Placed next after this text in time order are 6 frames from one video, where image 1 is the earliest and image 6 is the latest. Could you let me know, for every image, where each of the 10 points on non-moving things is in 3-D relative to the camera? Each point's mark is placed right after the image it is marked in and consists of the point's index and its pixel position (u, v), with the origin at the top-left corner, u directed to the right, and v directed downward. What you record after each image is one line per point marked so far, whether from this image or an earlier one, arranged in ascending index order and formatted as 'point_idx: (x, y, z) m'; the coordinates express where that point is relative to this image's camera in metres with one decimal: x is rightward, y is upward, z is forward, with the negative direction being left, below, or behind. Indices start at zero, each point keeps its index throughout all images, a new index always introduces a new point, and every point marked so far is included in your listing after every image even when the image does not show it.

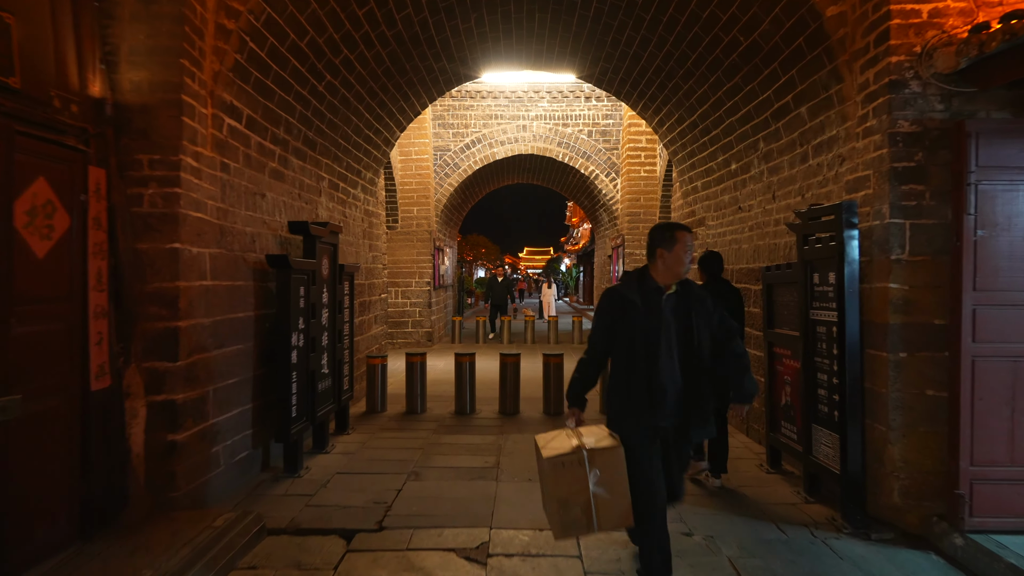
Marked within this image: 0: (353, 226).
0: (-1.6, +0.6, +5.9) m
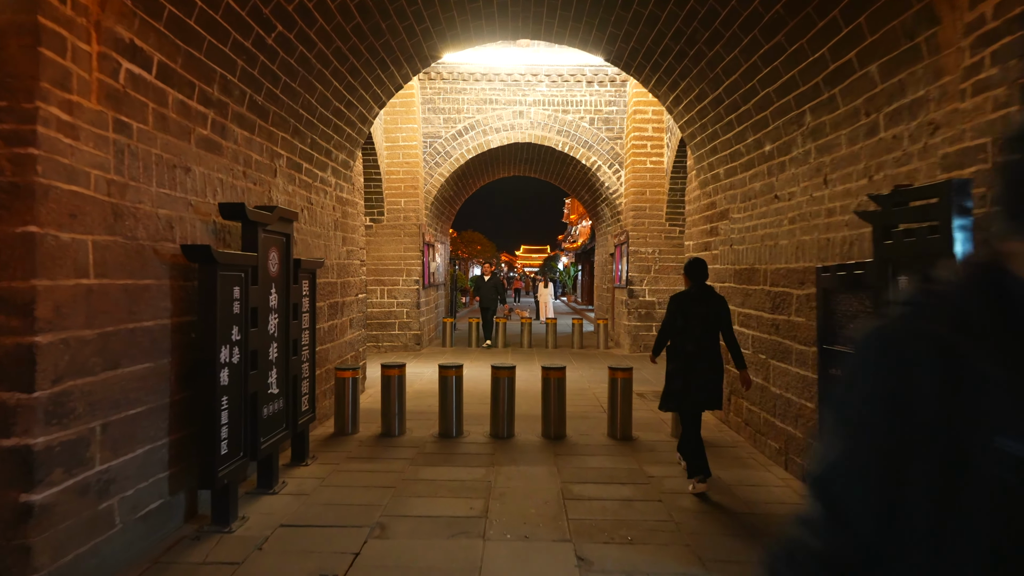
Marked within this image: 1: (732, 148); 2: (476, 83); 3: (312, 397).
0: (-1.7, +0.6, +5.1) m
1: (+1.9, +1.2, +4.9) m
2: (-0.7, +3.7, +10.5) m
3: (-1.4, -0.8, +4.2) m
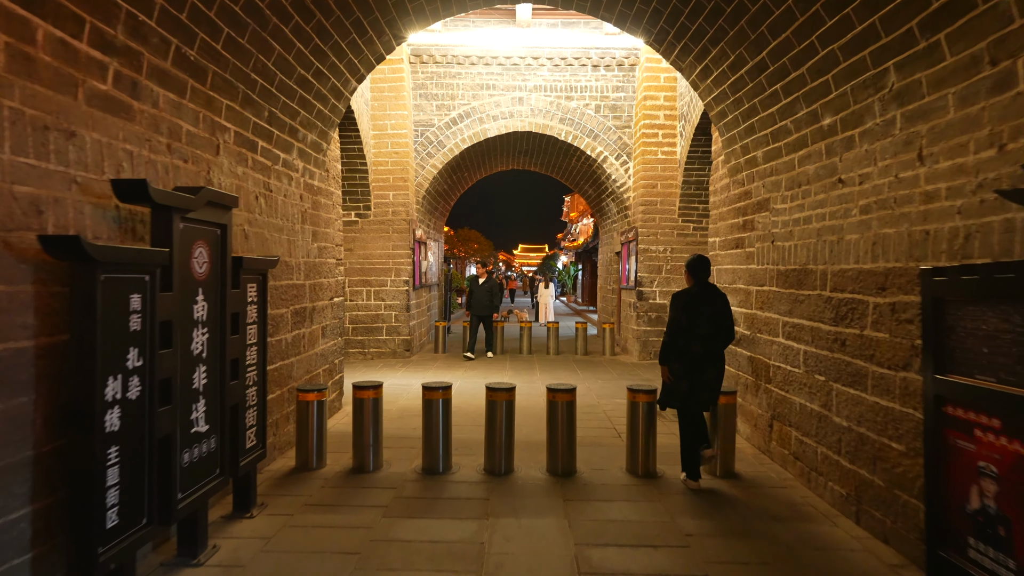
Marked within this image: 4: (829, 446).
0: (-1.7, +0.6, +4.3) m
1: (+1.9, +1.1, +4.1) m
2: (-0.7, +3.7, +9.7) m
3: (-1.4, -0.8, +3.3) m
4: (+1.8, -0.9, +3.4) m
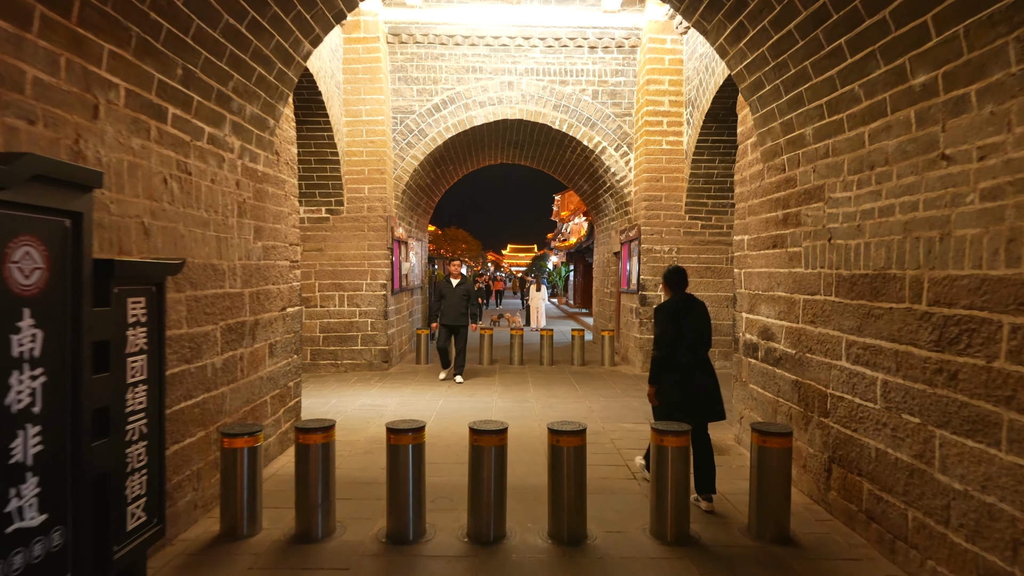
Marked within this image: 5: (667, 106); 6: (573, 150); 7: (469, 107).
0: (-1.7, +0.6, +3.3) m
1: (+1.8, +1.1, +3.2) m
2: (-0.8, +3.6, +8.8) m
3: (-1.5, -0.9, +2.4) m
4: (+1.8, -1.0, +2.5) m
5: (+2.2, +2.6, +8.3) m
6: (+1.0, +2.3, +9.5) m
7: (-0.6, +2.7, +8.9) m
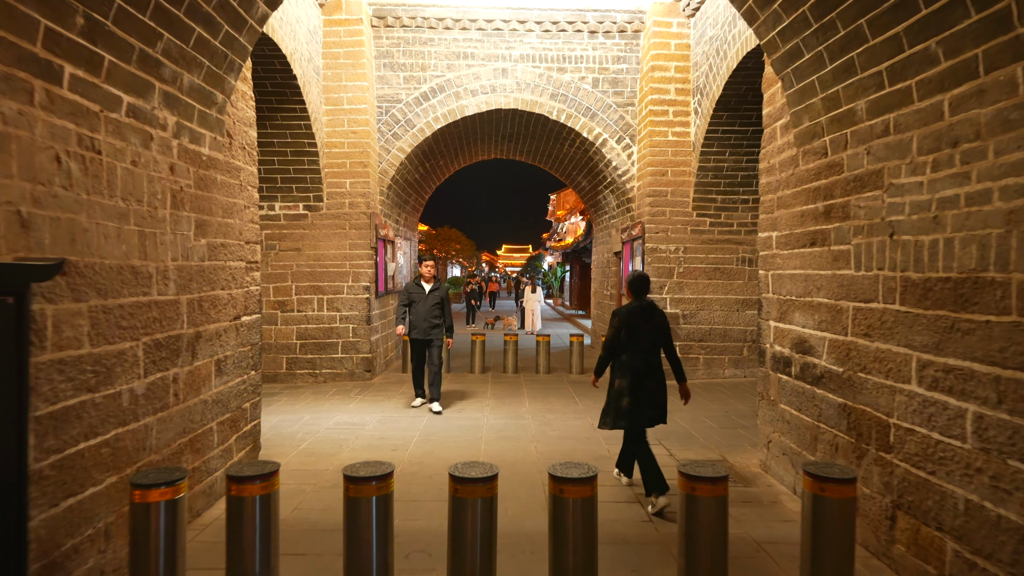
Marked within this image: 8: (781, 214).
0: (-1.8, +0.5, +2.7) m
1: (+1.8, +1.1, +2.6) m
2: (-0.9, +3.6, +8.2) m
3: (-1.5, -0.9, +1.8) m
4: (+1.8, -1.0, +1.9) m
5: (+2.1, +2.5, +7.6) m
6: (+0.9, +2.2, +8.9) m
7: (-0.7, +2.7, +8.2) m
8: (+1.8, +0.5, +3.8) m
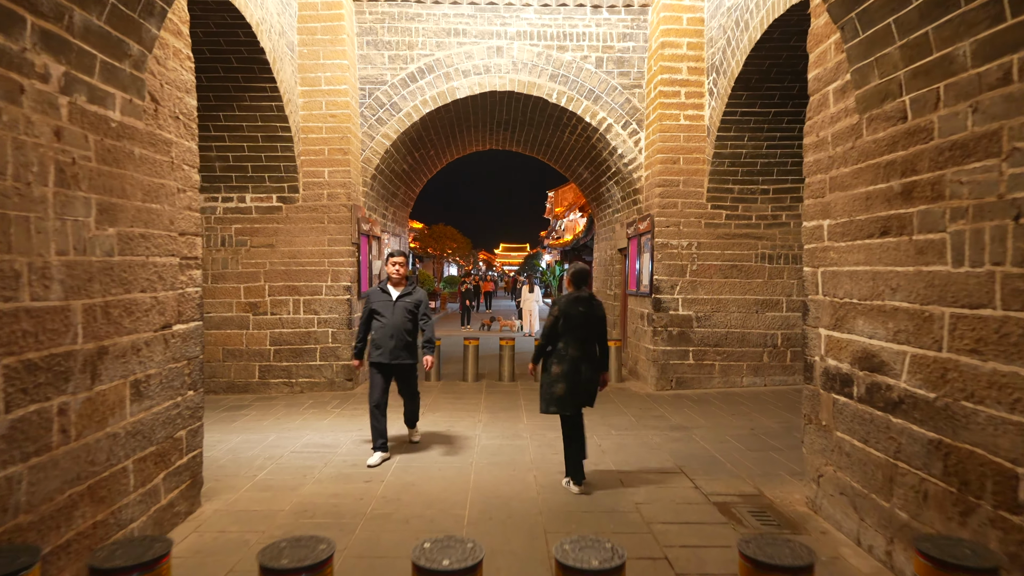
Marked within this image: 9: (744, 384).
0: (-1.8, +0.5, +2.0) m
1: (+1.7, +1.1, +1.9) m
2: (-1.0, +3.6, +7.4) m
3: (-1.5, -0.9, +1.1) m
4: (+1.8, -1.0, +1.2) m
5: (+2.1, +2.5, +6.9) m
6: (+0.9, +2.2, +8.2) m
7: (-0.8, +2.7, +7.5) m
8: (+1.7, +0.5, +3.1) m
9: (+2.8, -1.2, +7.2) m
